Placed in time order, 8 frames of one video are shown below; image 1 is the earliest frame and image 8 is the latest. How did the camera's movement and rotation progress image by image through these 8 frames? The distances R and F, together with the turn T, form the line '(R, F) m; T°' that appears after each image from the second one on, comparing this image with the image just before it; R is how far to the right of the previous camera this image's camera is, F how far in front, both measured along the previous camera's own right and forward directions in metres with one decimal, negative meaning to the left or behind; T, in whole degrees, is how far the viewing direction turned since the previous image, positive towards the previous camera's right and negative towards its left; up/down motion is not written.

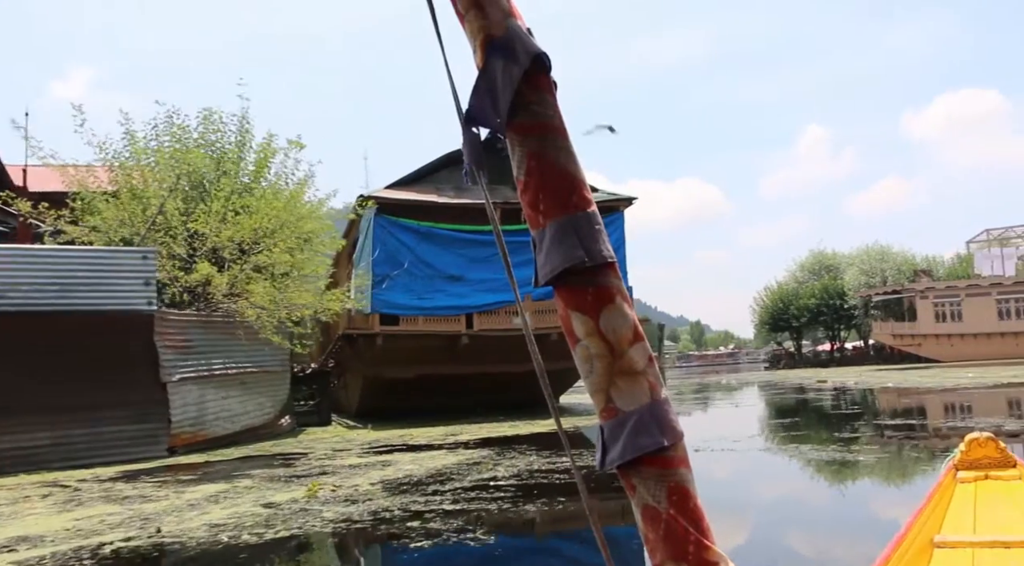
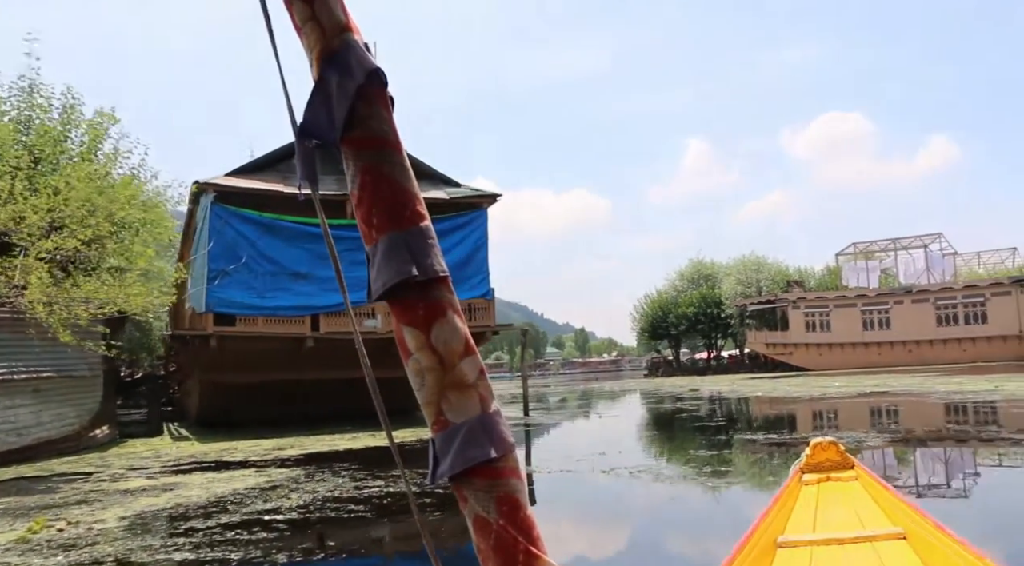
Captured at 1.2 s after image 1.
(+0.3, +0.5) m; +7°
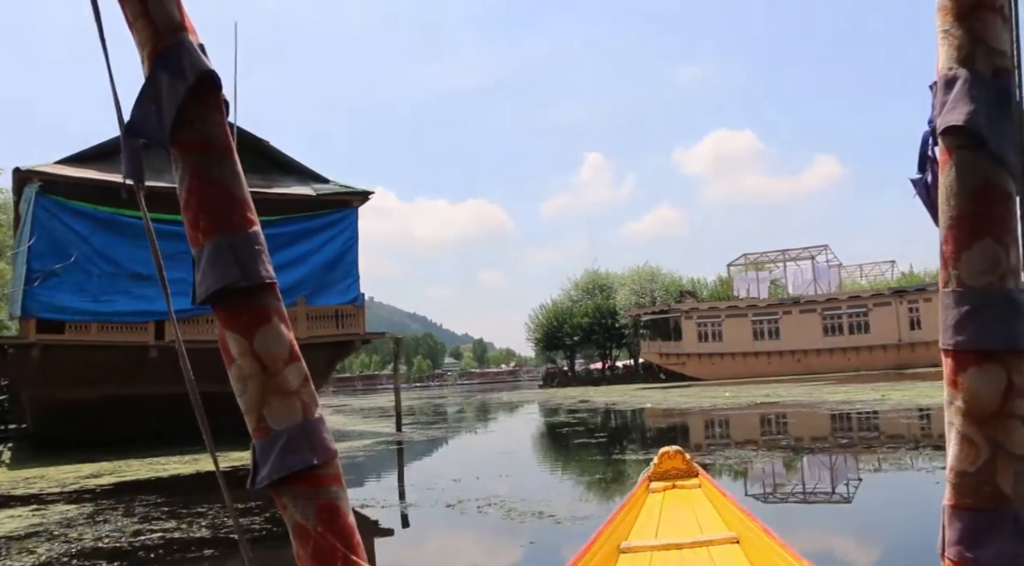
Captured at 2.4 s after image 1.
(+0.2, +0.6) m; +7°
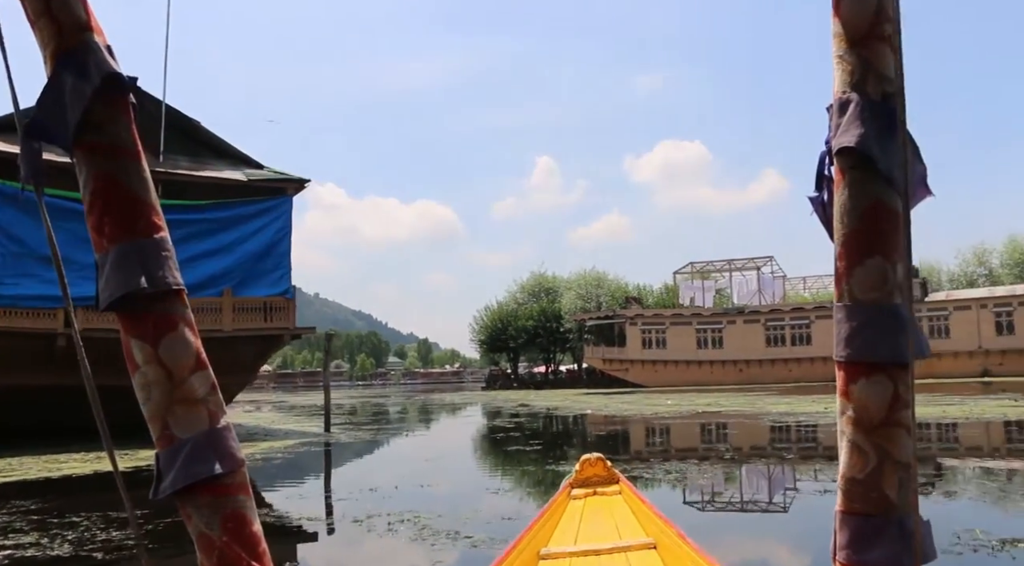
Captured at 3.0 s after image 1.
(+0.1, +0.3) m; +3°
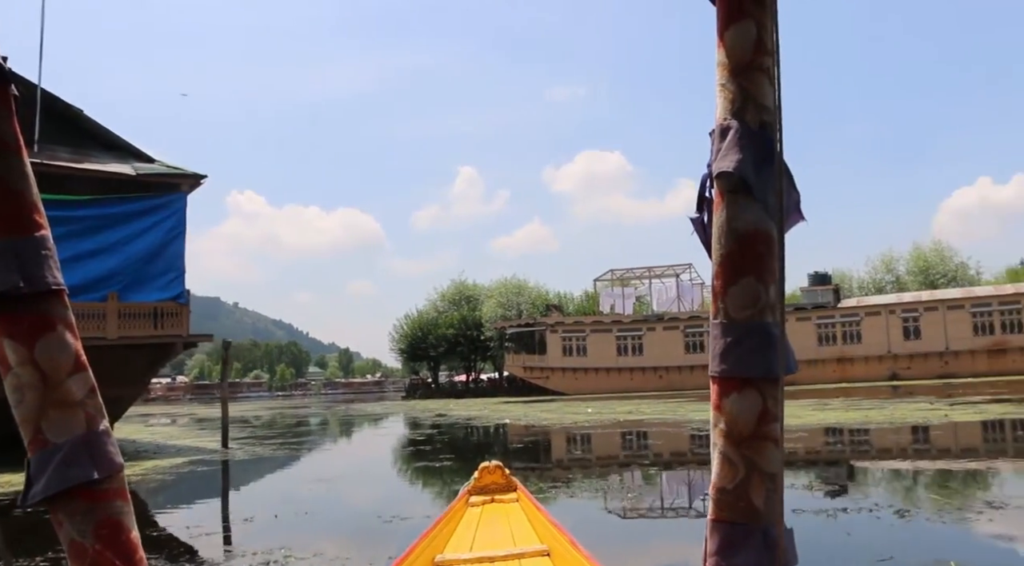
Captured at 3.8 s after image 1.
(+0.1, +0.3) m; +5°
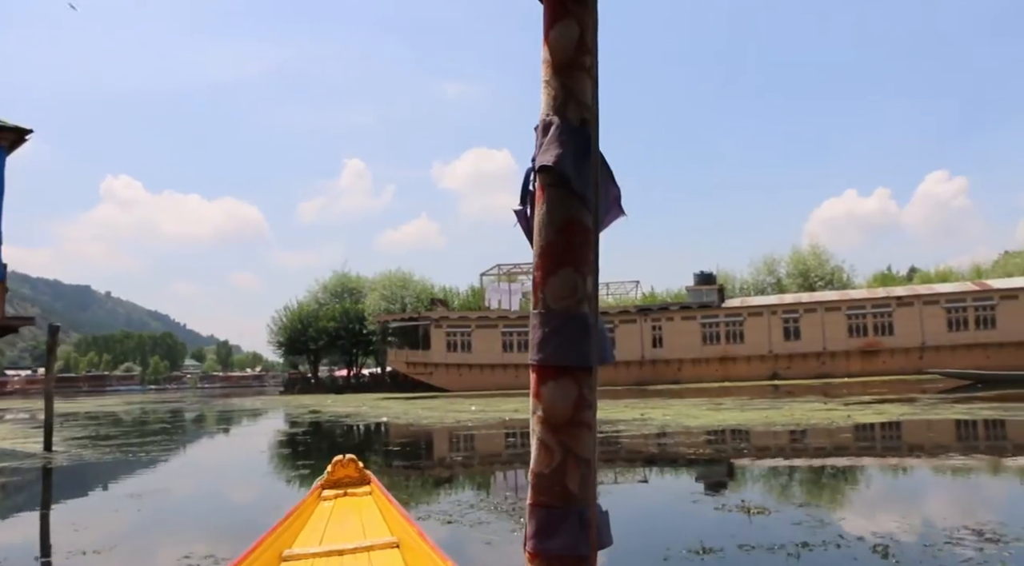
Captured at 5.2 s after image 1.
(+0.1, +0.5) m; +7°
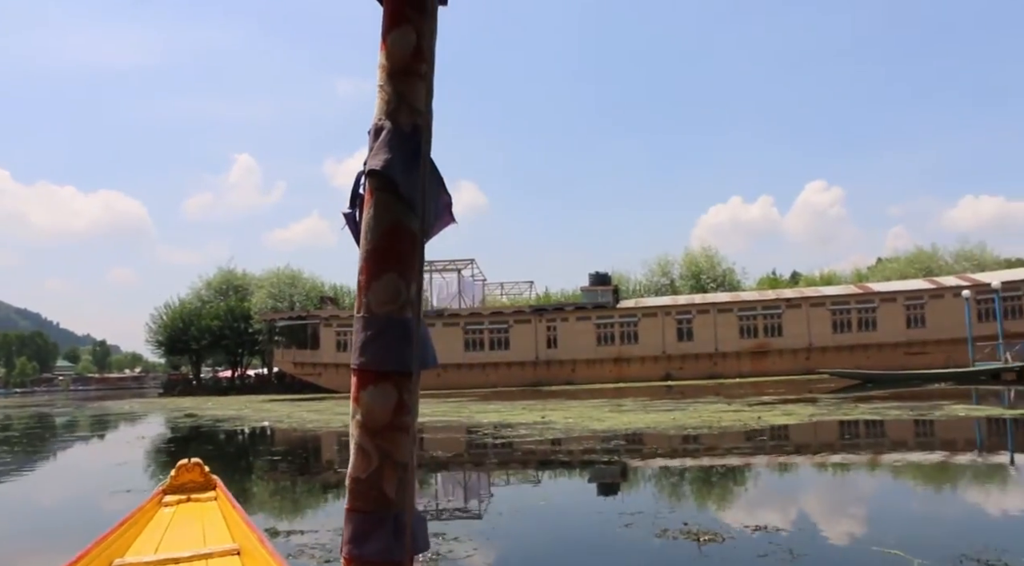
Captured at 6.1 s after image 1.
(0.0, +0.4) m; +7°
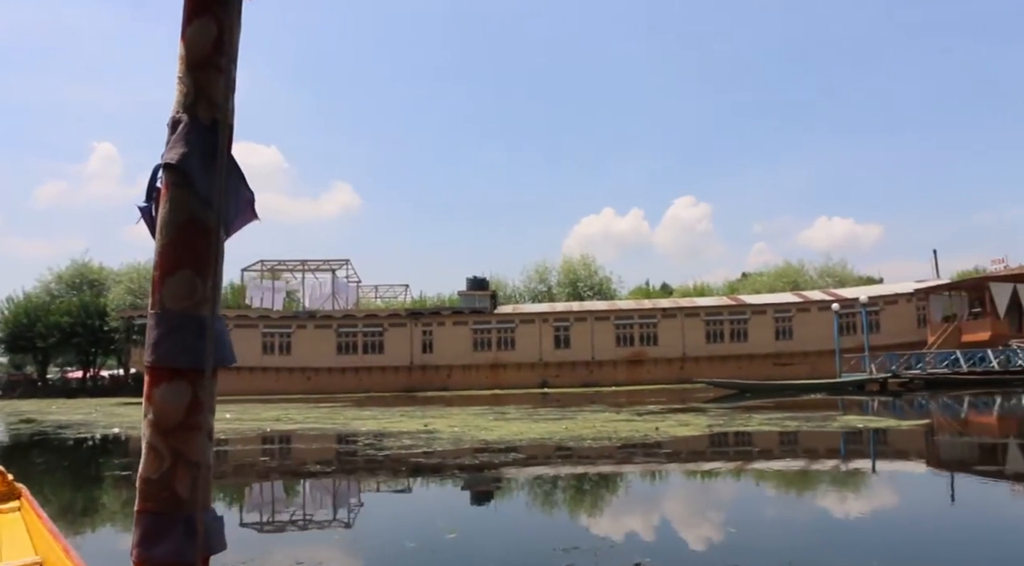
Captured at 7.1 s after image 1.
(-0.1, +0.3) m; +8°
